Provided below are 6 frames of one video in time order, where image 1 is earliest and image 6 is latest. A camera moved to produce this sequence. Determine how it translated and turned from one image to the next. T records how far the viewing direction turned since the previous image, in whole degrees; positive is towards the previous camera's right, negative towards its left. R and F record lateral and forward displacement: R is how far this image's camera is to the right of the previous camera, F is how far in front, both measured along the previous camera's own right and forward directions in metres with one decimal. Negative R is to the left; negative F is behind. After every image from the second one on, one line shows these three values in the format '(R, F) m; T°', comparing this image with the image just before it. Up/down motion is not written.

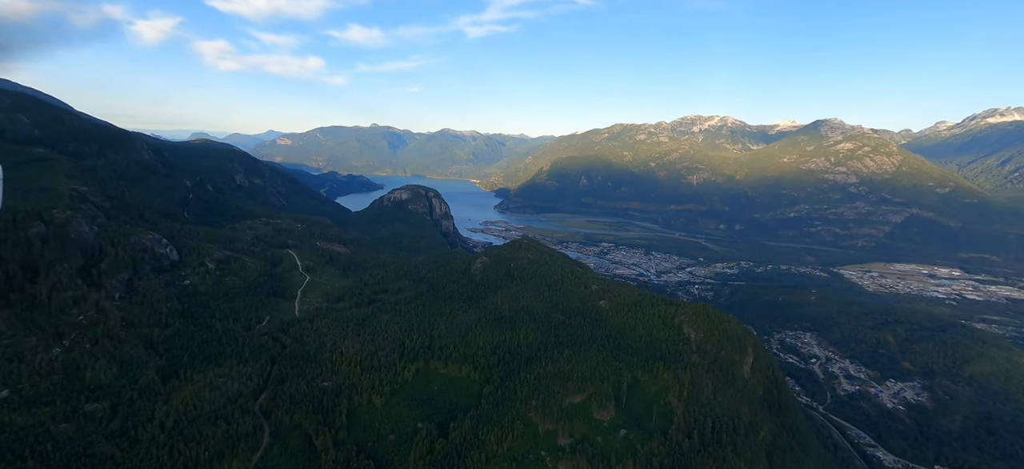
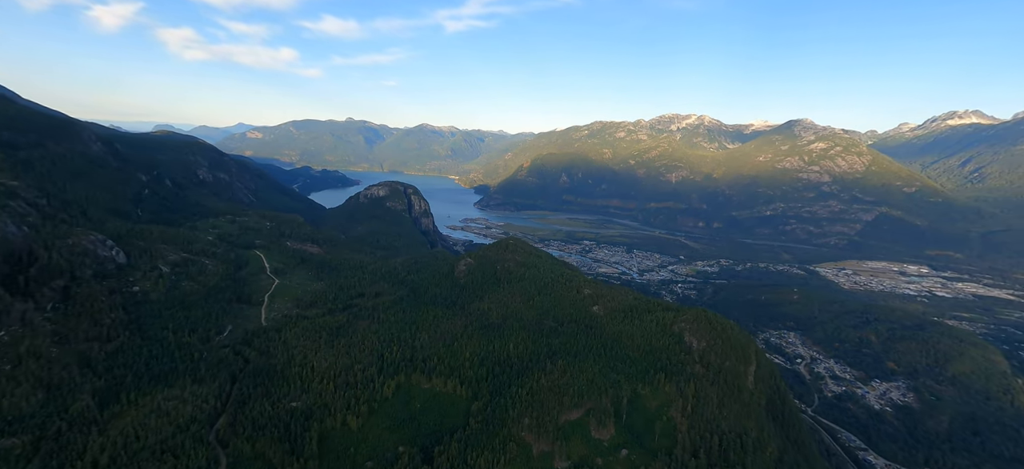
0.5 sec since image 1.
(-1.8, +6.0) m; +3°
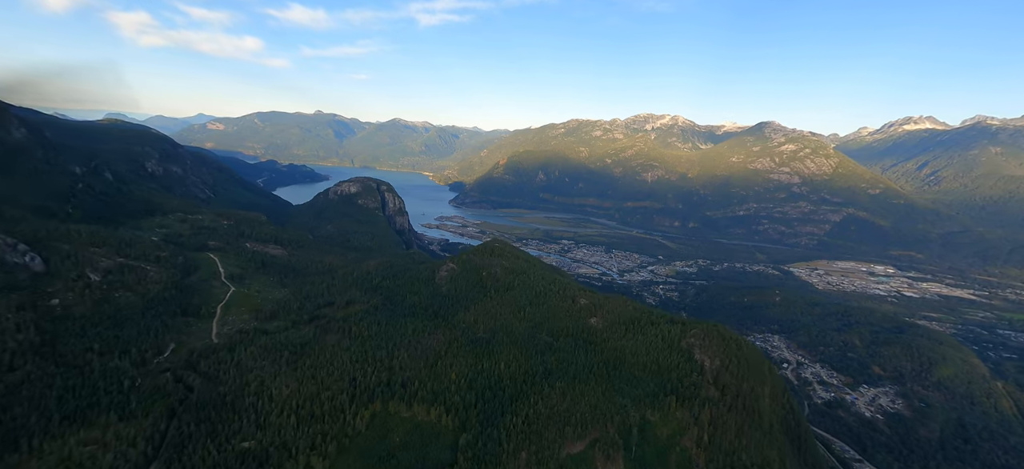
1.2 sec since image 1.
(-2.8, +8.4) m; +3°
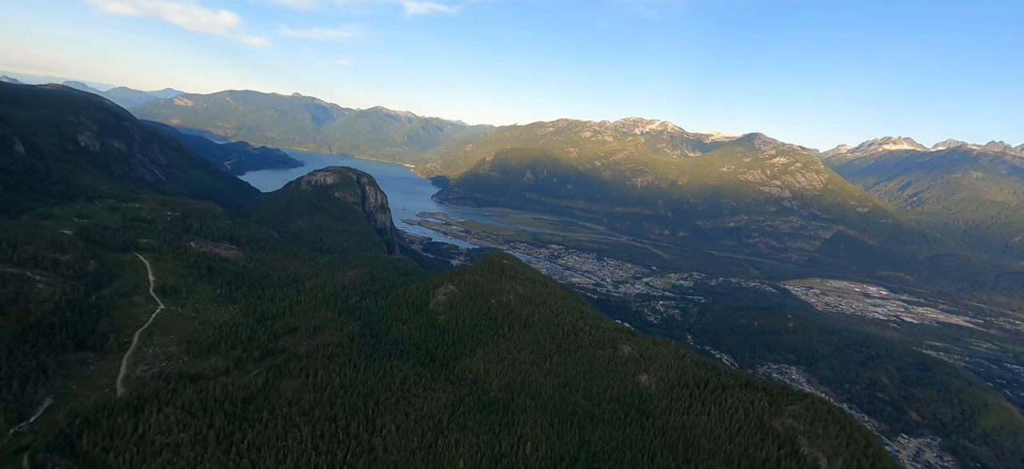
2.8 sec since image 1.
(-6.8, +19.3) m; +3°
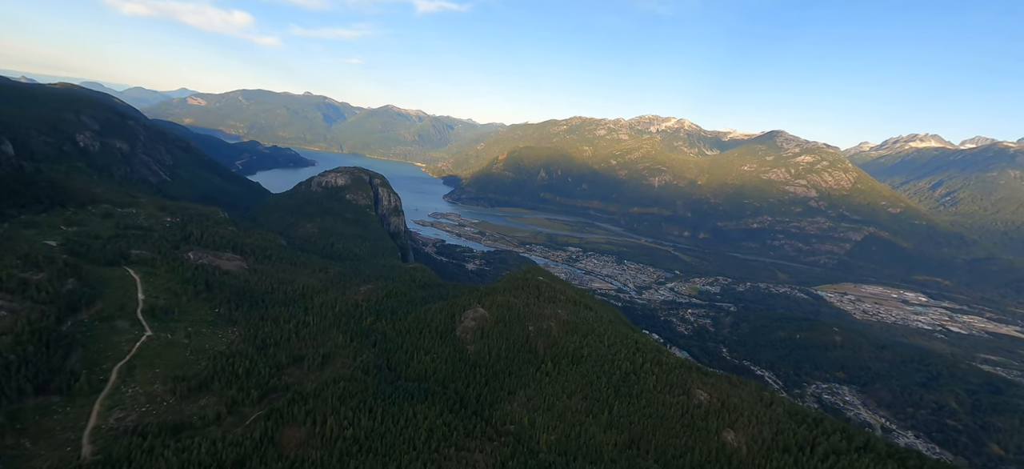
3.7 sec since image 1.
(-4.4, +10.9) m; -1°
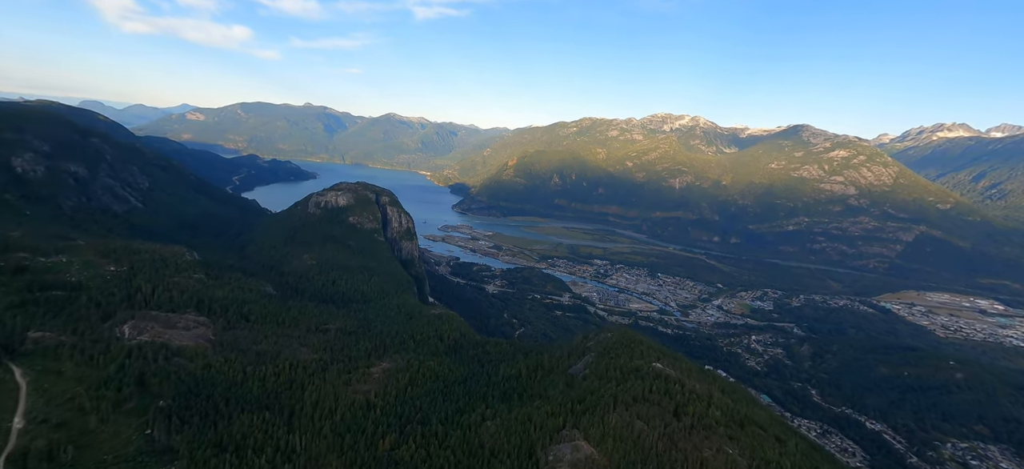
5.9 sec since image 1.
(-9.6, +27.7) m; -1°
